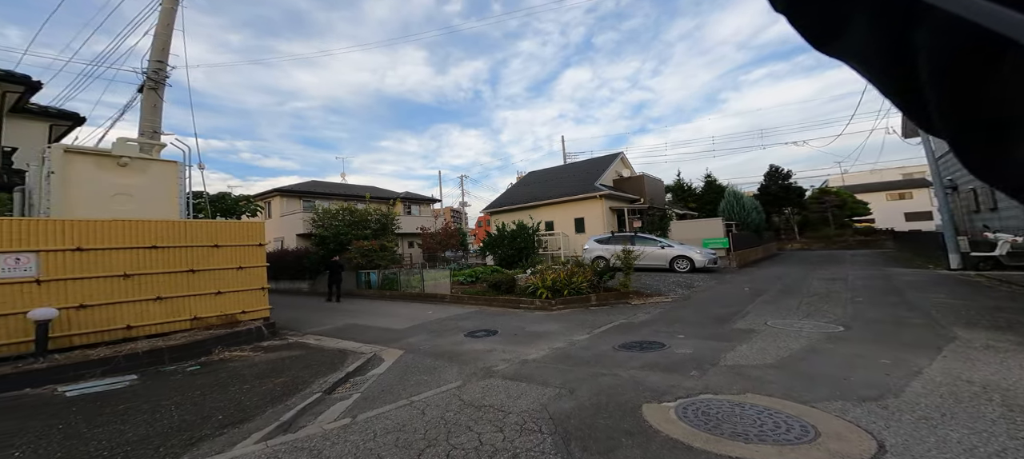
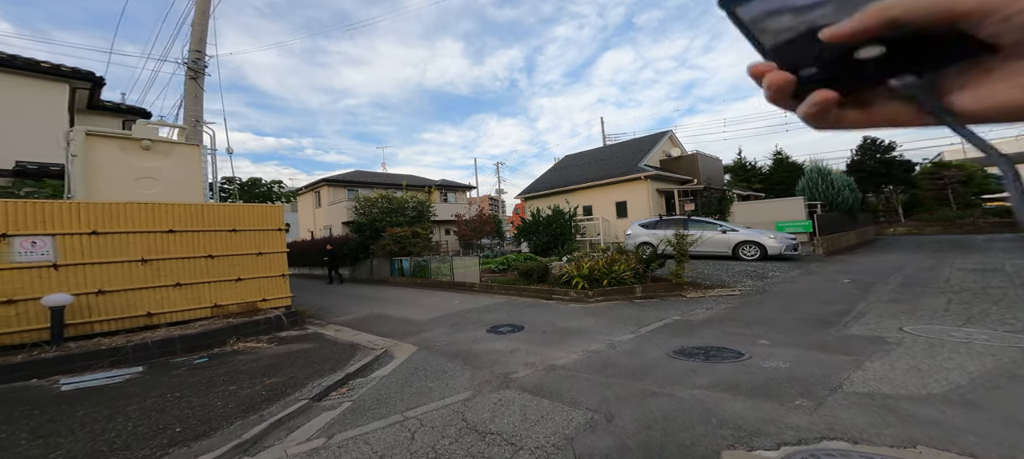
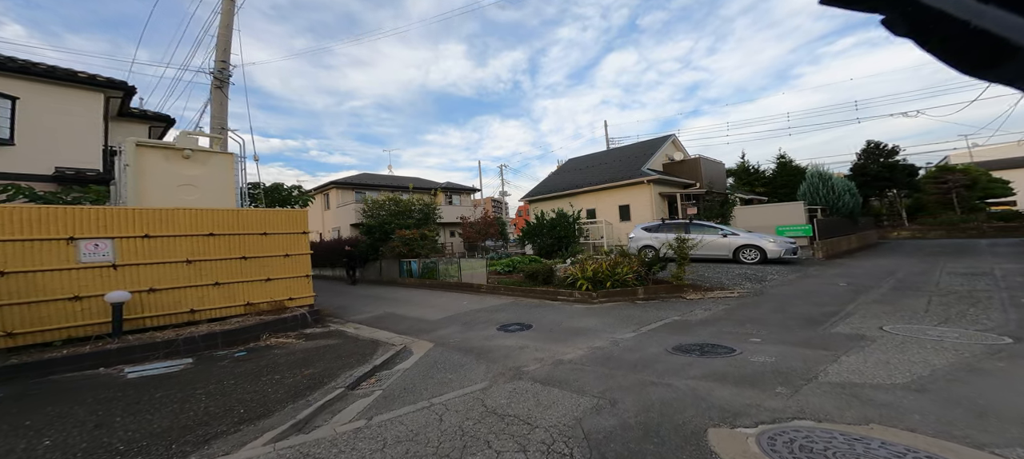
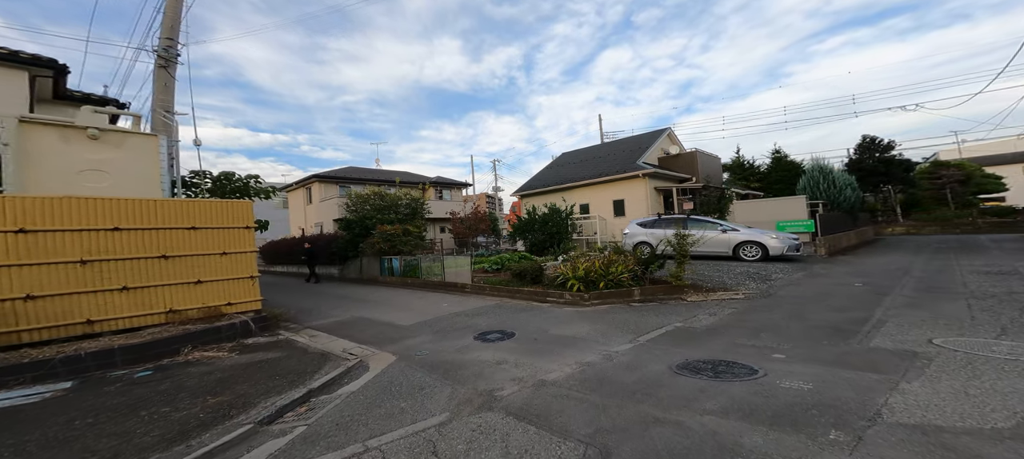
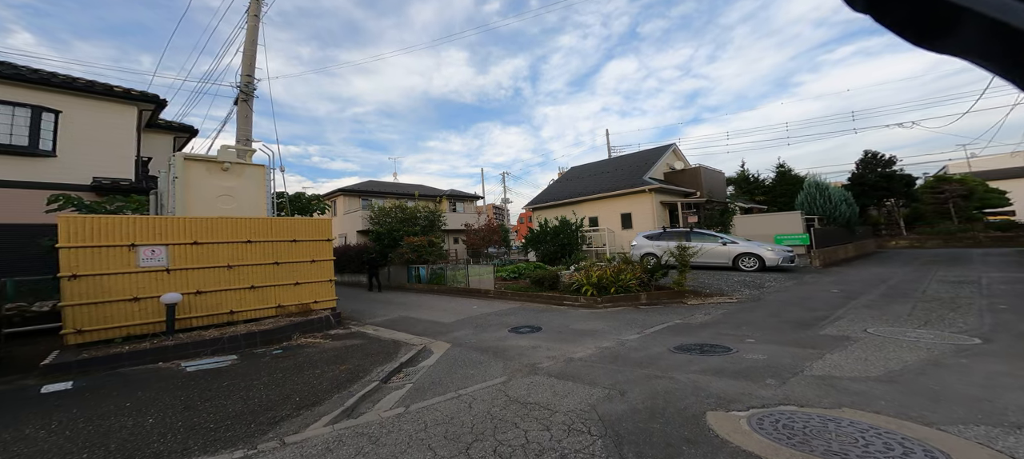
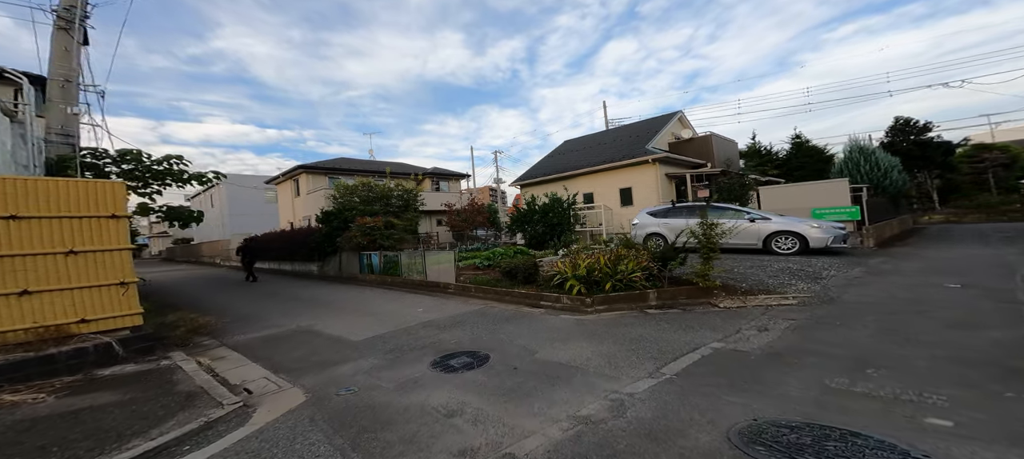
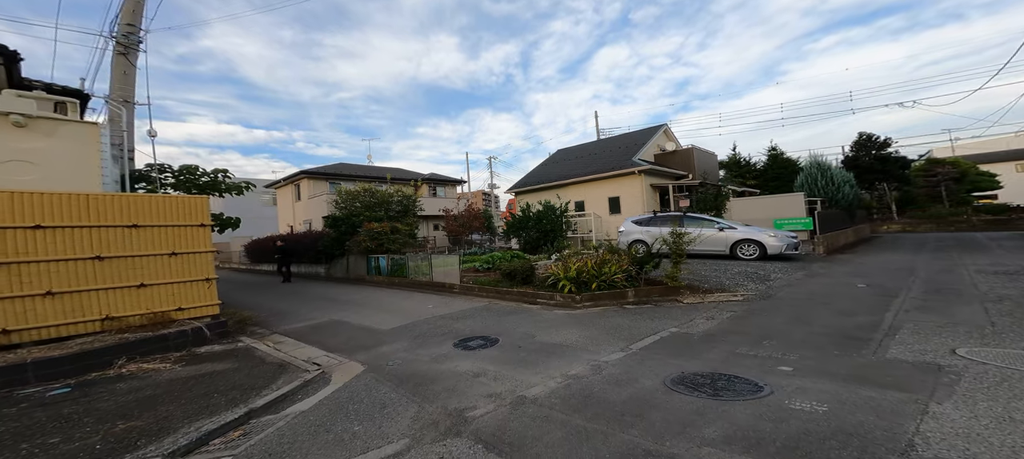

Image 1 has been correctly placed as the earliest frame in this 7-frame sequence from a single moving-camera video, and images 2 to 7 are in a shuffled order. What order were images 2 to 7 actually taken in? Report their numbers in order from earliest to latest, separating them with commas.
5, 3, 2, 4, 7, 6
